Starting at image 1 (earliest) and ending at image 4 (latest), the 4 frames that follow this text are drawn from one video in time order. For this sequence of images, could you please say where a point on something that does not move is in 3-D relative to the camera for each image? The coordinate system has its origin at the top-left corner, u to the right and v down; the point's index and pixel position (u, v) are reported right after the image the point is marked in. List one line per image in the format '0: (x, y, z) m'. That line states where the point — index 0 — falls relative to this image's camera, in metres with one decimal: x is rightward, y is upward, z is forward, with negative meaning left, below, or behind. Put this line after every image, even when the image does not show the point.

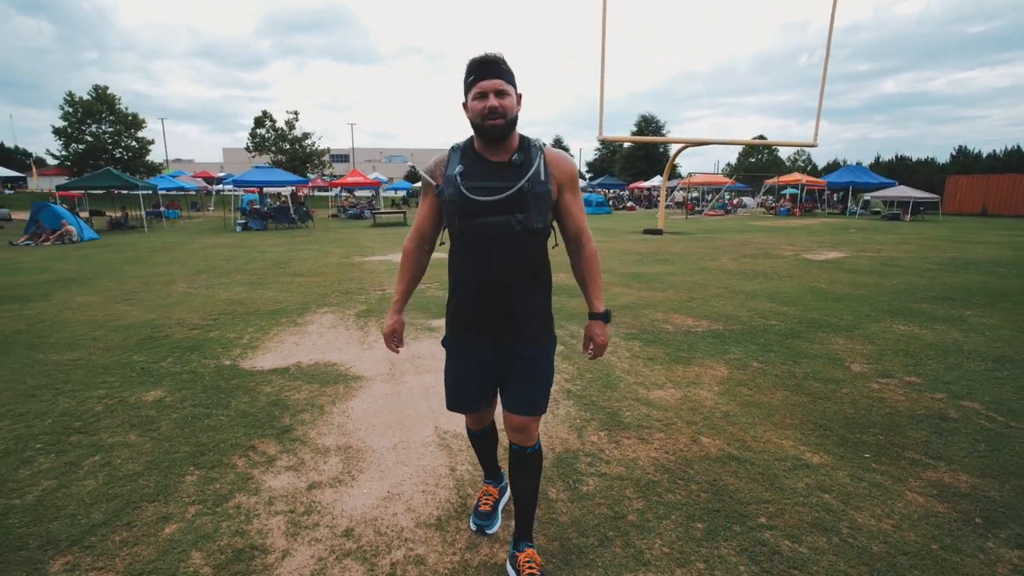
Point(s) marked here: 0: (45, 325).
0: (-5.0, -0.4, +5.5) m
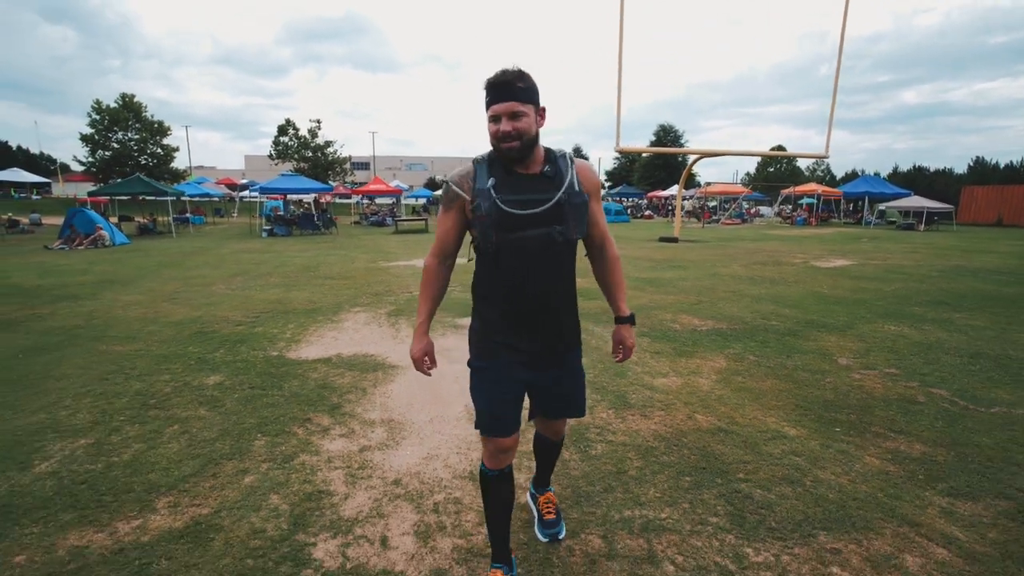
0: (-4.8, -0.4, +6.0) m
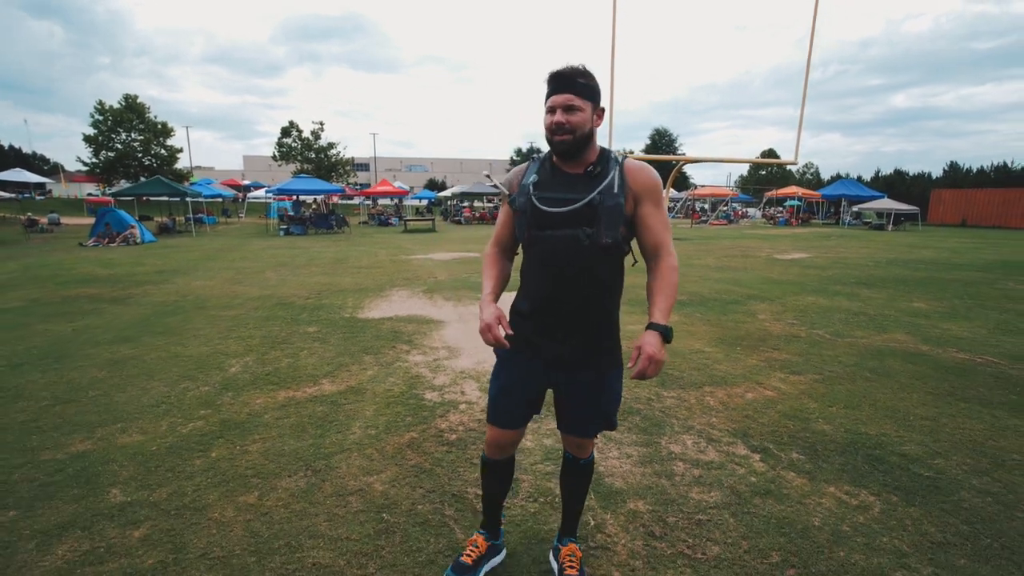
0: (-4.7, -0.1, +7.5) m
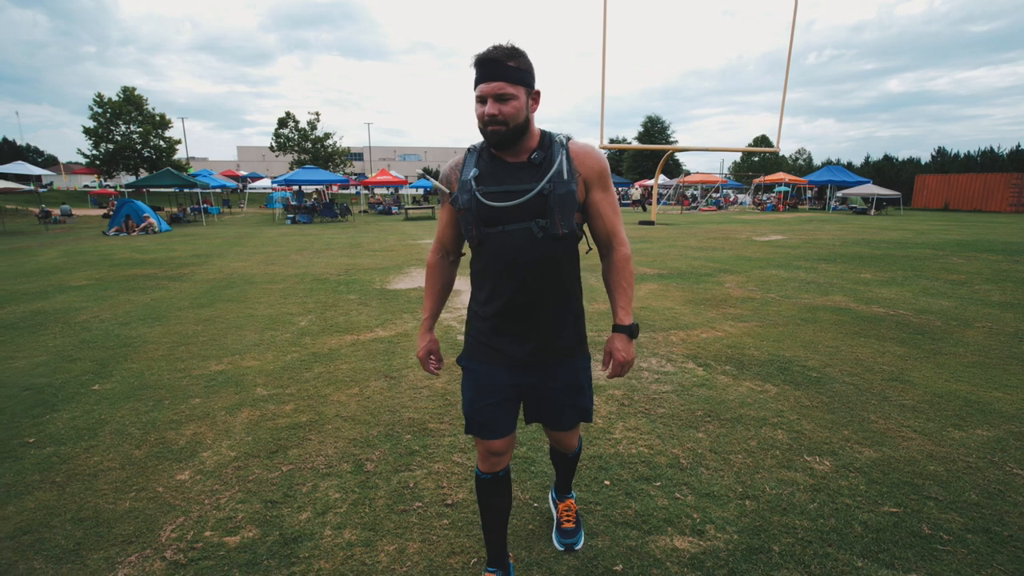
0: (-4.6, +0.2, +8.5) m
